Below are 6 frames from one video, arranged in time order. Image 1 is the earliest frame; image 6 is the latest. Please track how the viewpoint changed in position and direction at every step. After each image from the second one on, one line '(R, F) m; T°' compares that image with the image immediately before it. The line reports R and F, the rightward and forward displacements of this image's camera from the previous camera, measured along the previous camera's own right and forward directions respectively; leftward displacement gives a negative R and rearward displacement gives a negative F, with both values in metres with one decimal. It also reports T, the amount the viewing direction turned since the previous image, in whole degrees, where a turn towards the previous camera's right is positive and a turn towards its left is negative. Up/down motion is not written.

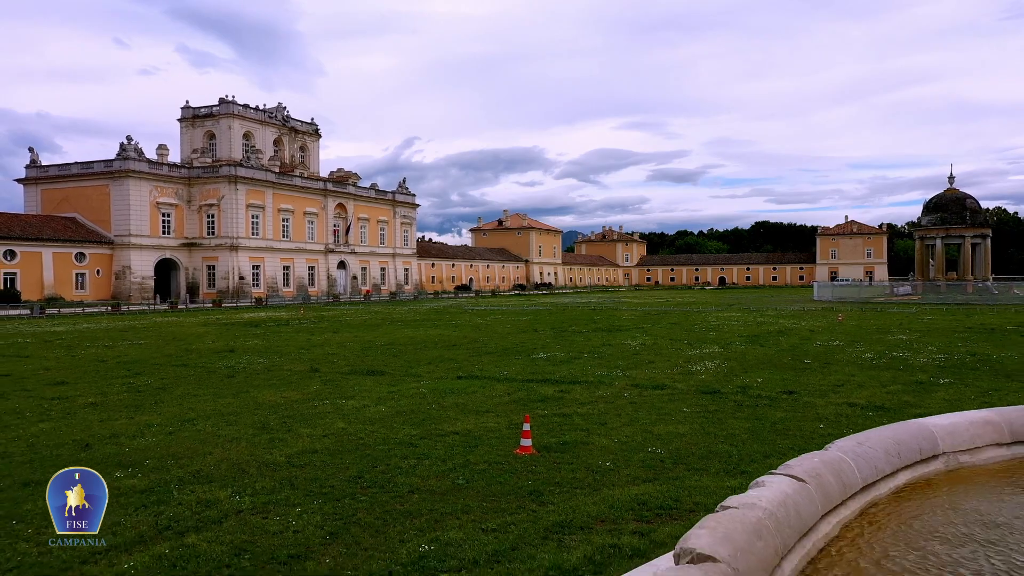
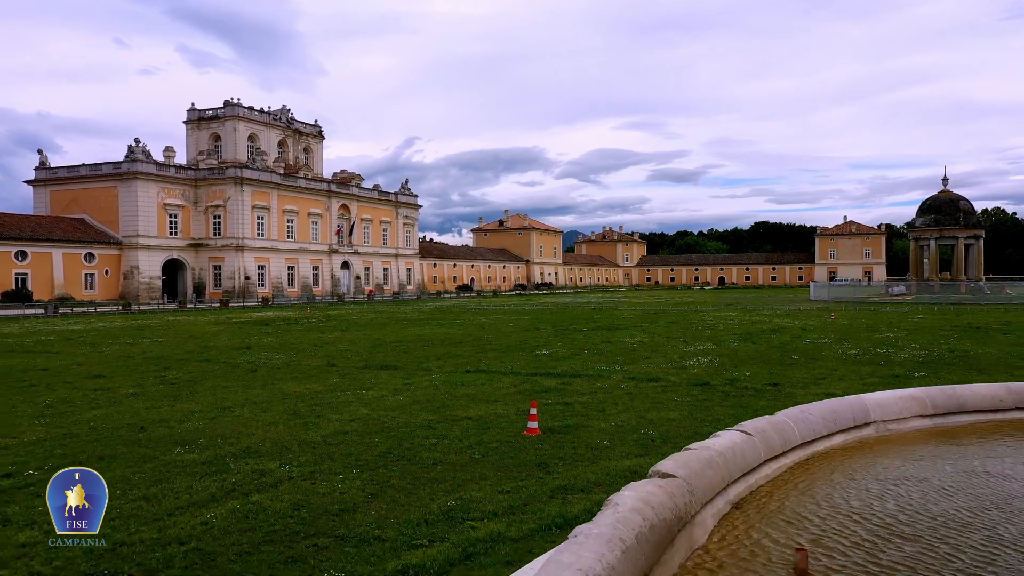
(-0.1, -0.8) m; 0°
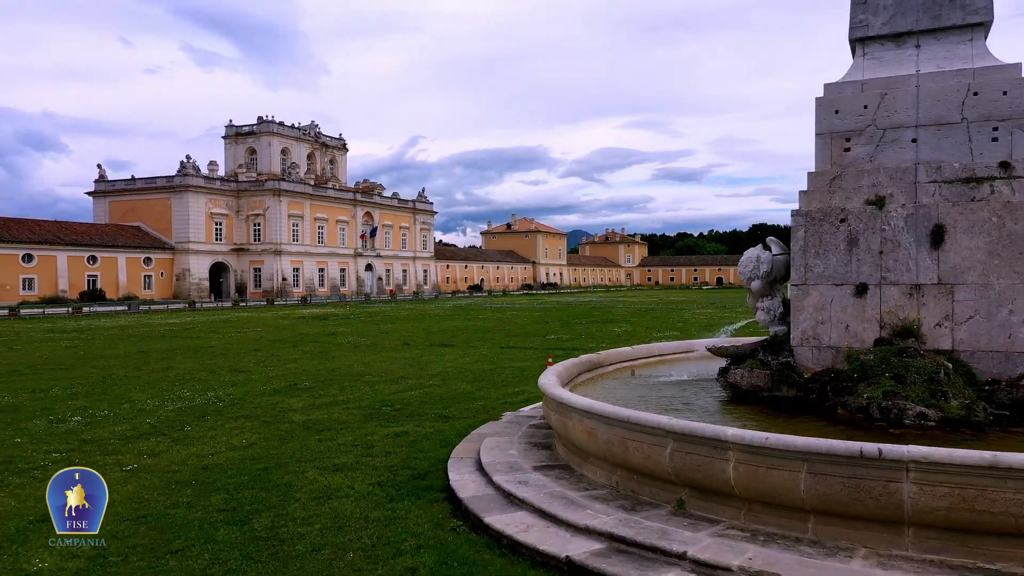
(-0.4, -5.9) m; 0°
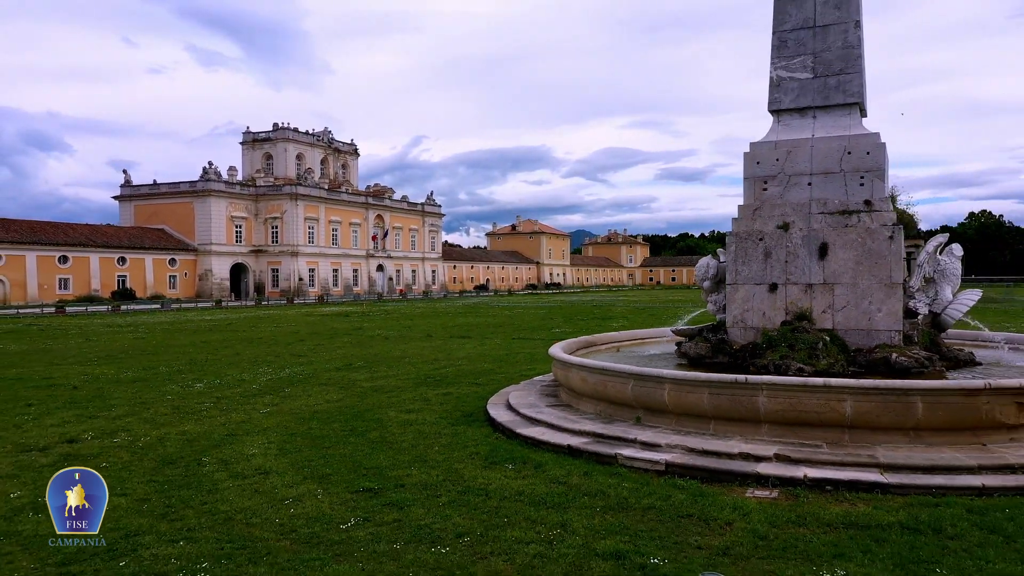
(-0.2, -2.8) m; 0°
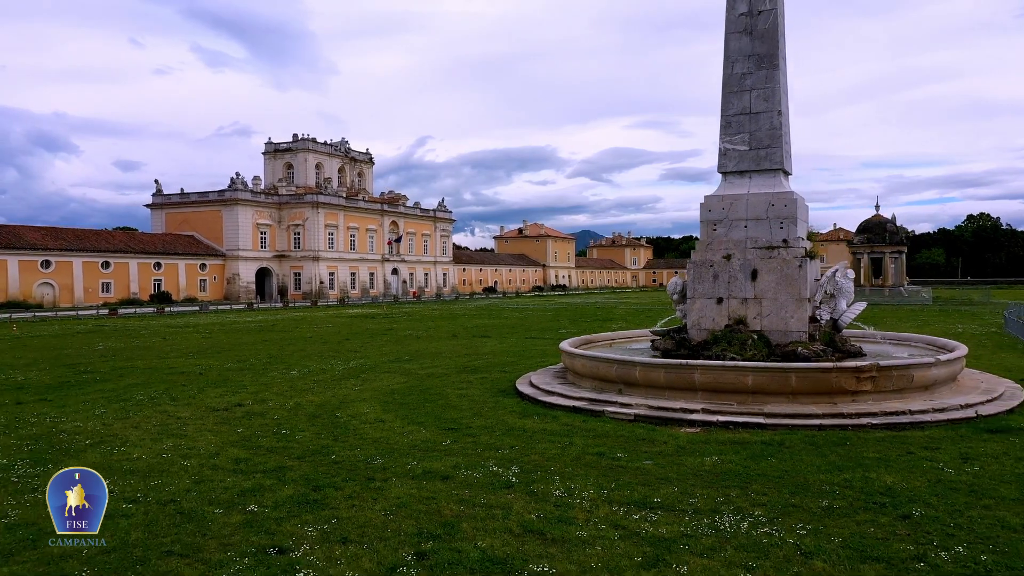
(-0.3, -3.7) m; 0°
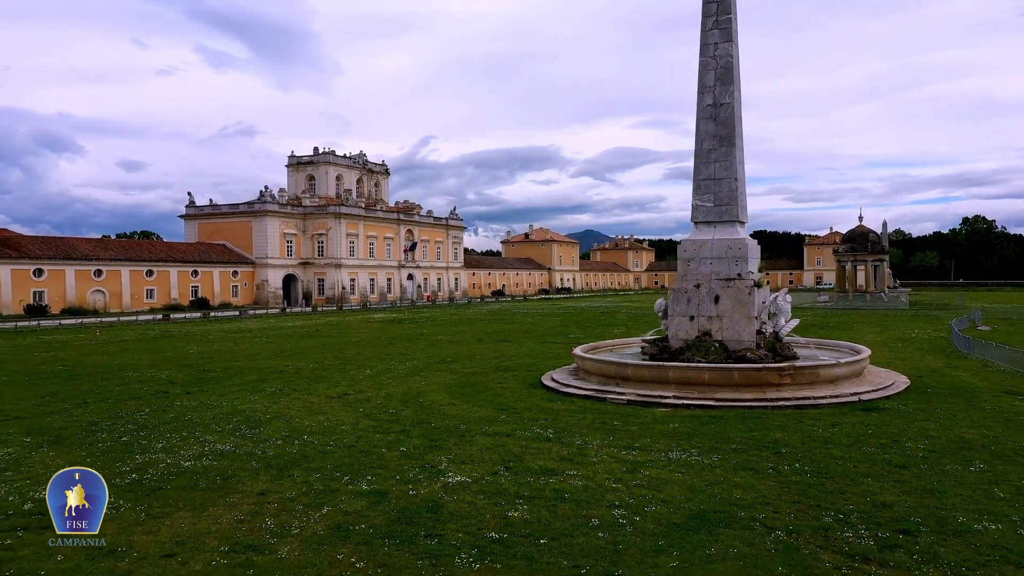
(-0.5, -4.5) m; 0°
